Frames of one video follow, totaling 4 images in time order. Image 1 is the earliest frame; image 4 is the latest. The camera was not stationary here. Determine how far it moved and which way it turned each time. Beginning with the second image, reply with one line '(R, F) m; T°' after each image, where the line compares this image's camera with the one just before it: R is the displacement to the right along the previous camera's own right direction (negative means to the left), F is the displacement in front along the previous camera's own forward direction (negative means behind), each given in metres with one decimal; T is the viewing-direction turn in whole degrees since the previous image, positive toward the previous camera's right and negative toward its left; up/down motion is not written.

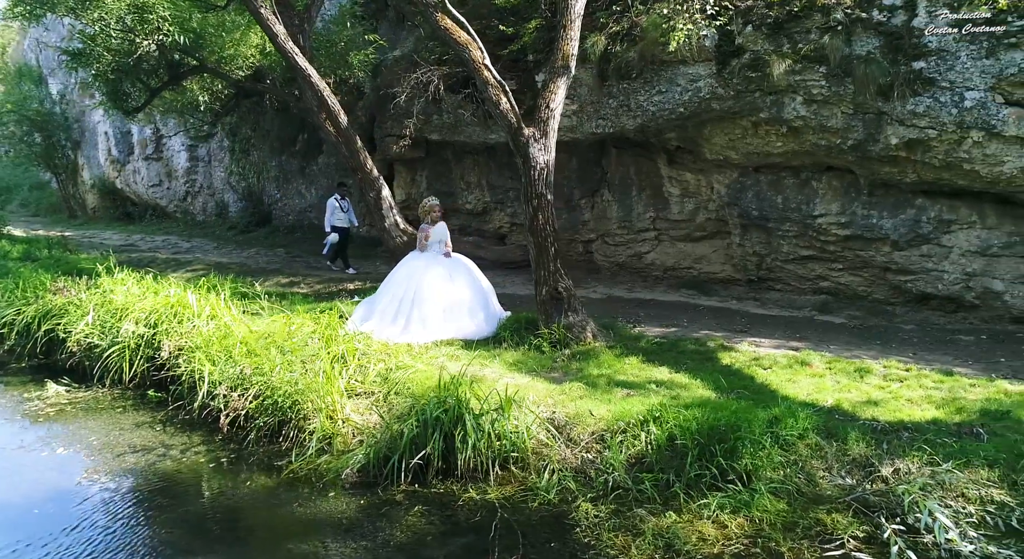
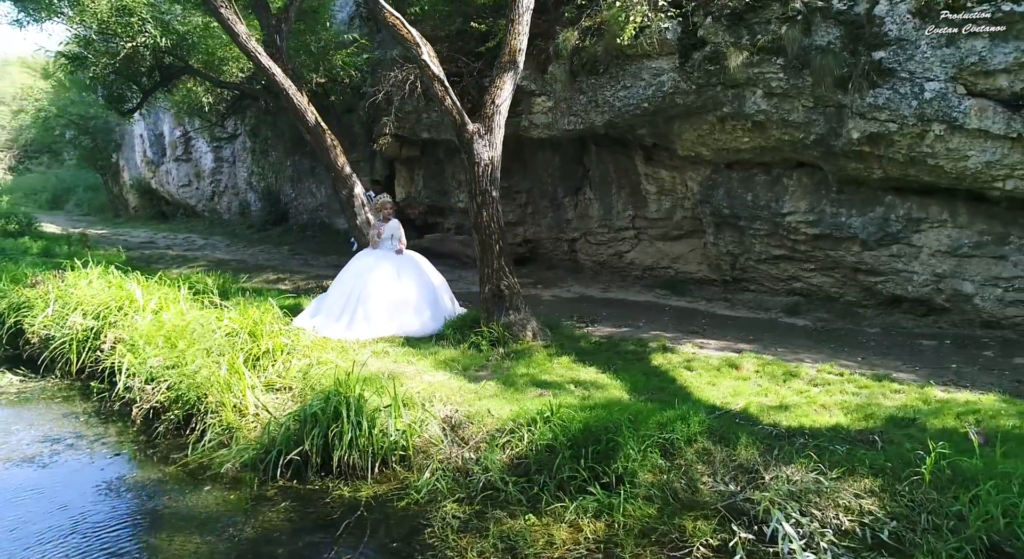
(+1.1, +0.1) m; -4°
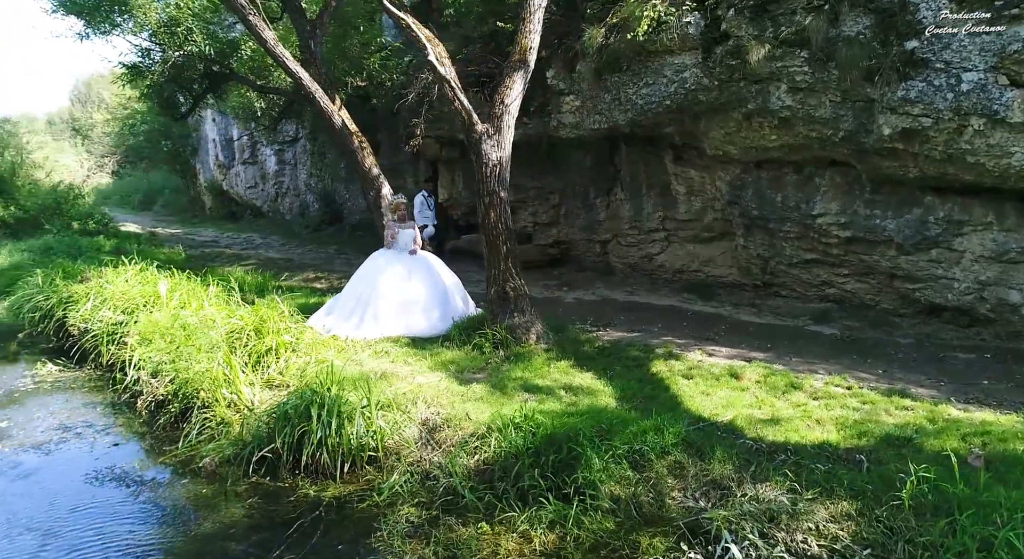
(+0.7, +0.2) m; -6°
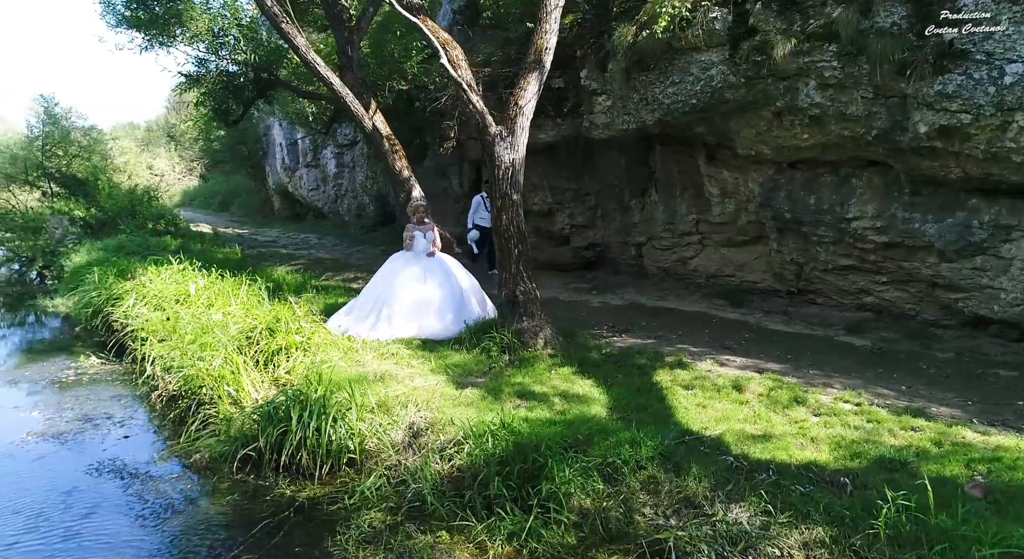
(+0.6, +0.2) m; -6°
